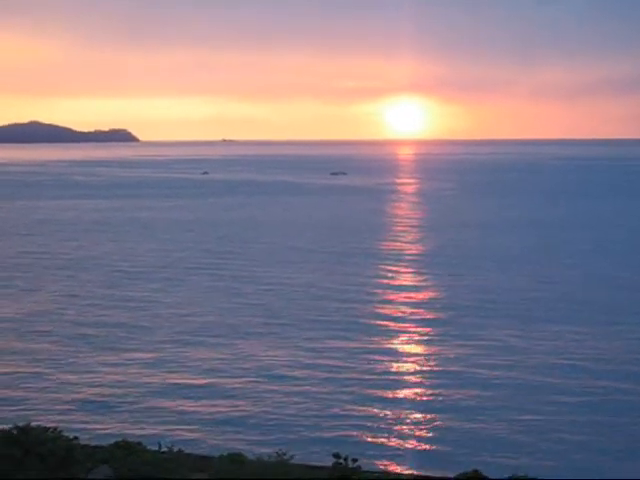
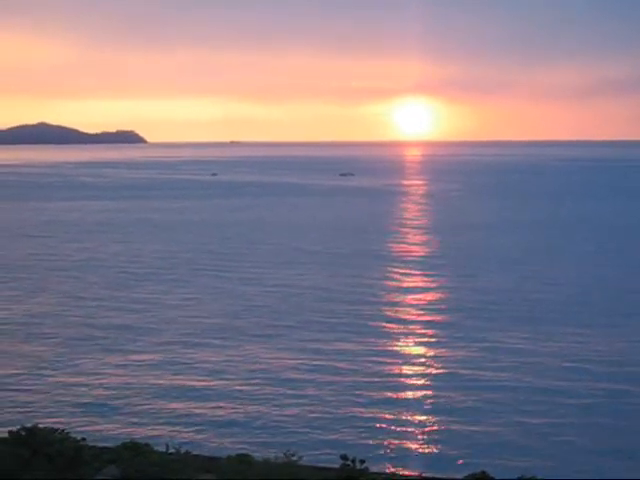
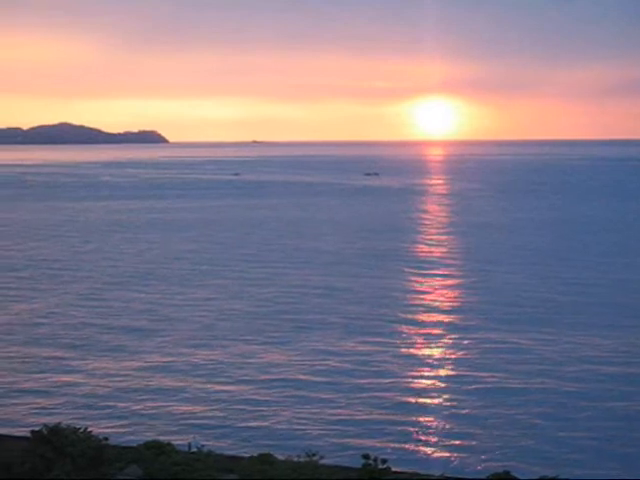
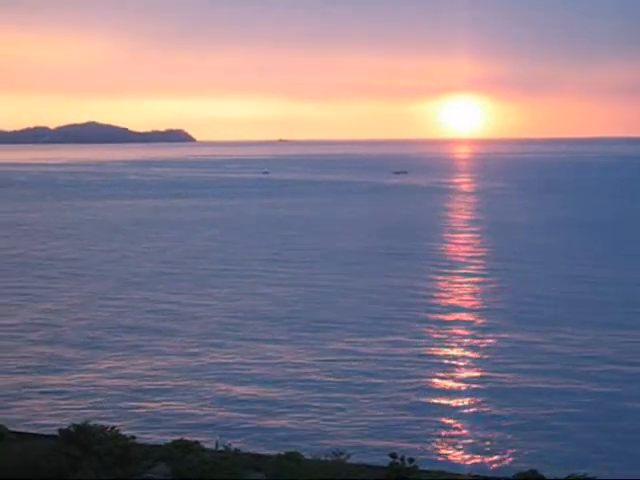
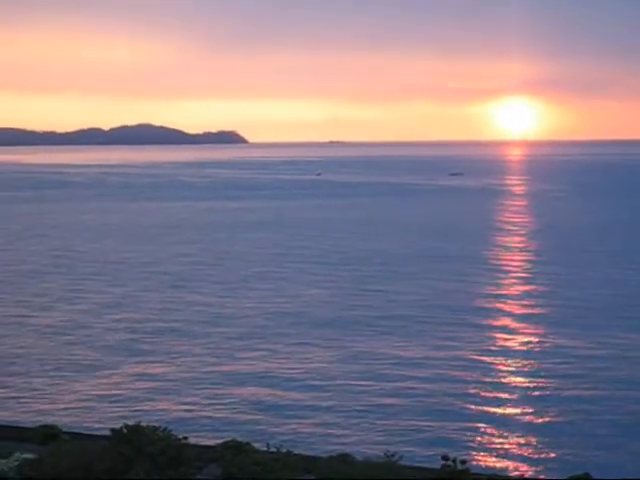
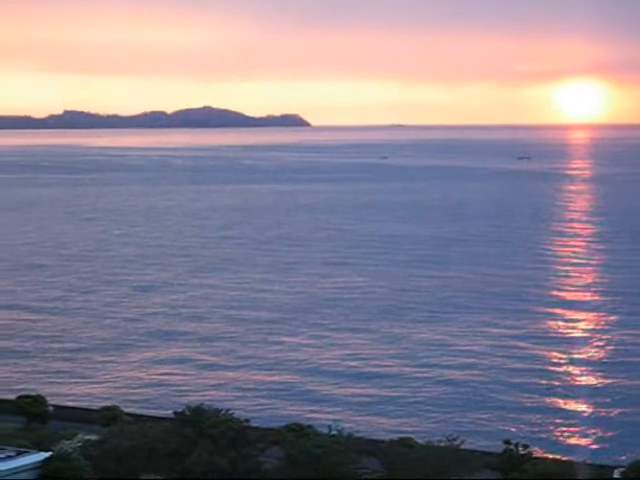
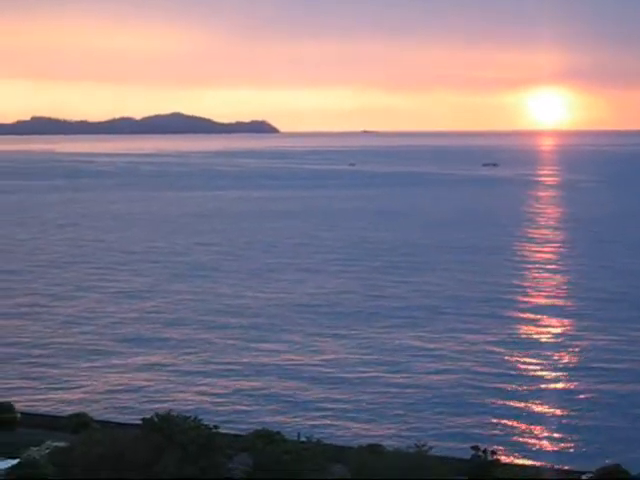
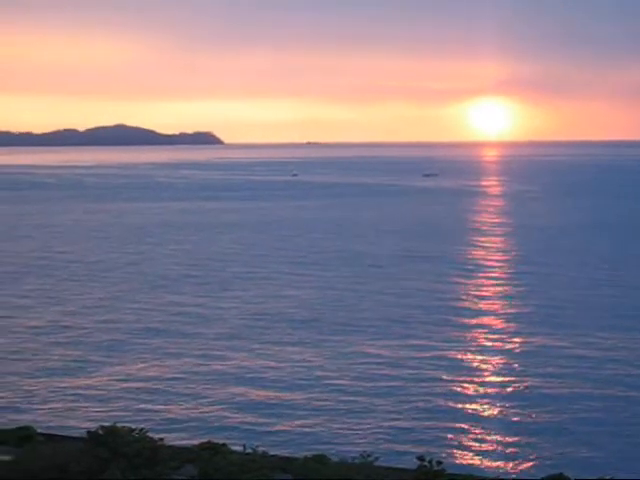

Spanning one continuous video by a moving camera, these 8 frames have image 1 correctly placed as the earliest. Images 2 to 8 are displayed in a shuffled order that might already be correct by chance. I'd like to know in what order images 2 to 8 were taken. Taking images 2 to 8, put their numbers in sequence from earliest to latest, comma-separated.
2, 3, 4, 8, 5, 7, 6
